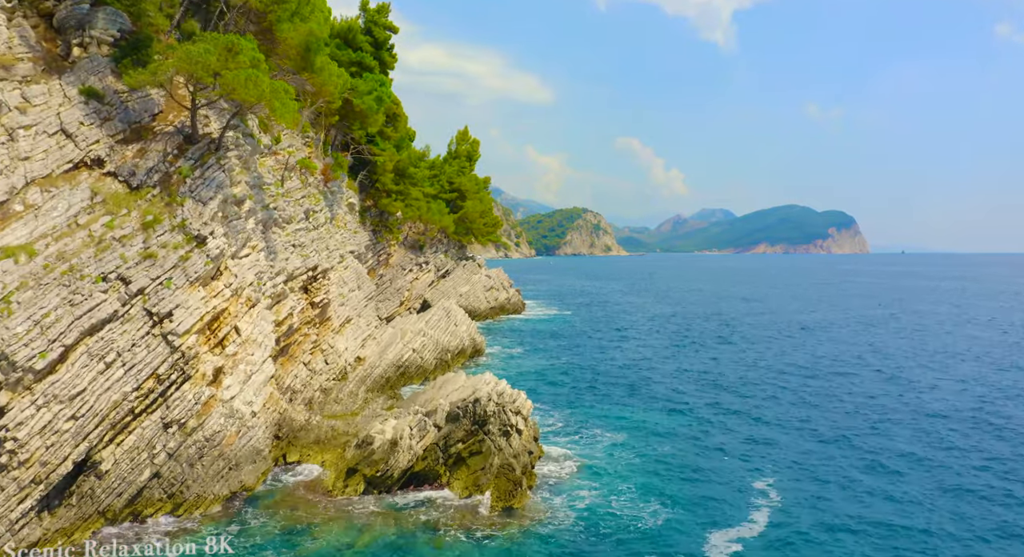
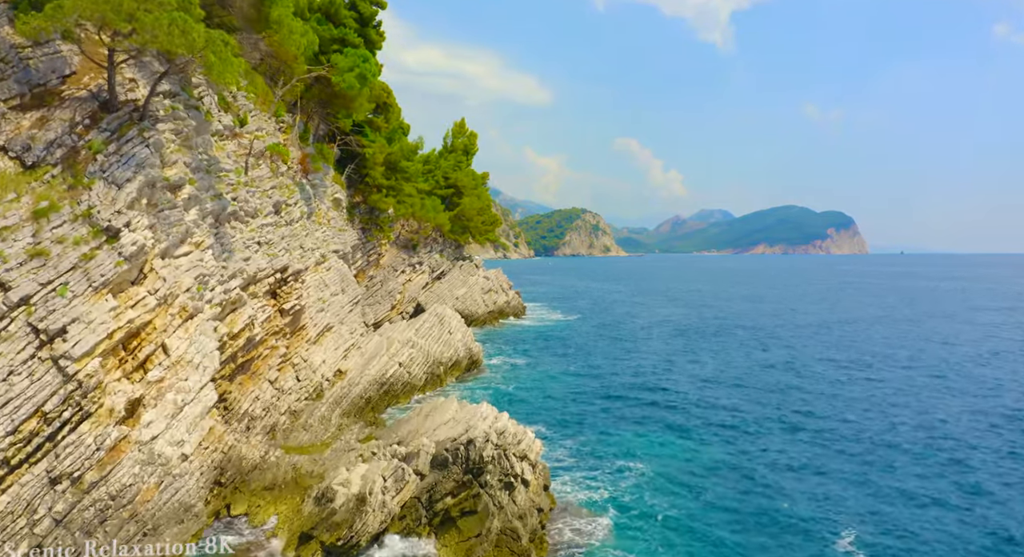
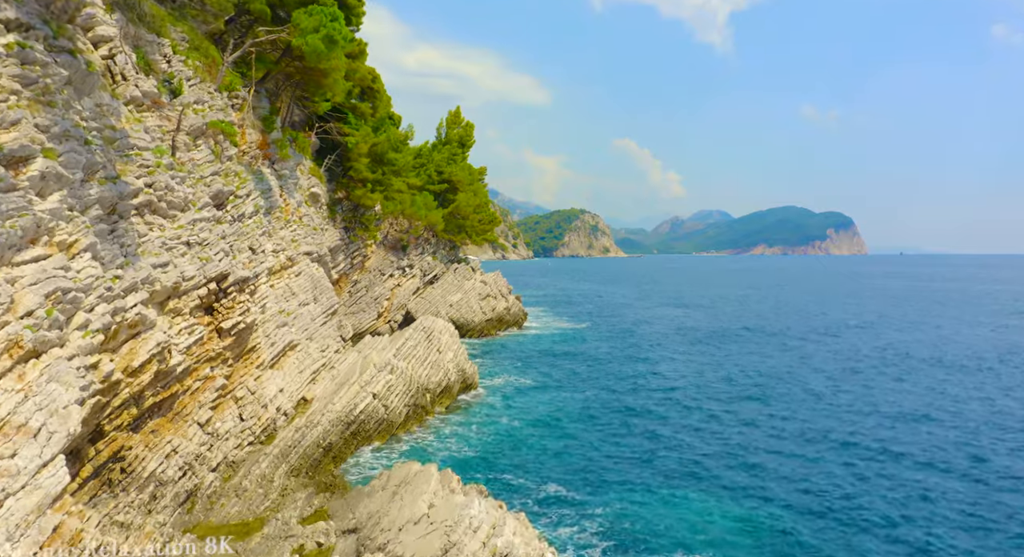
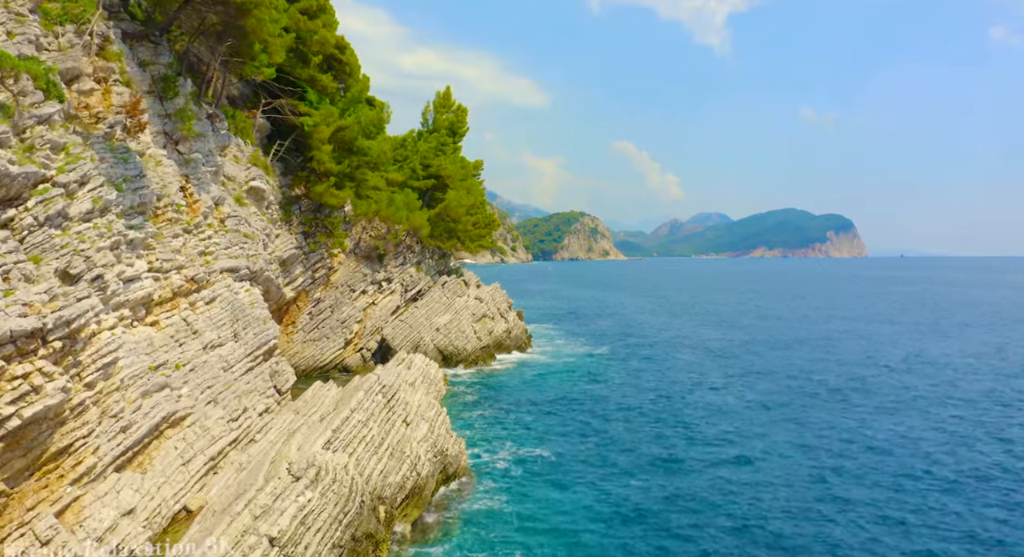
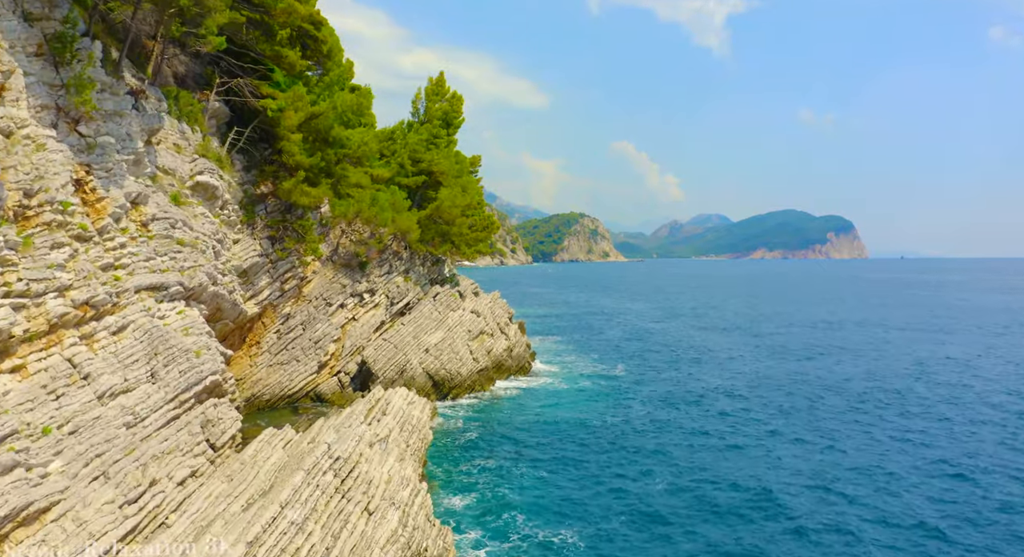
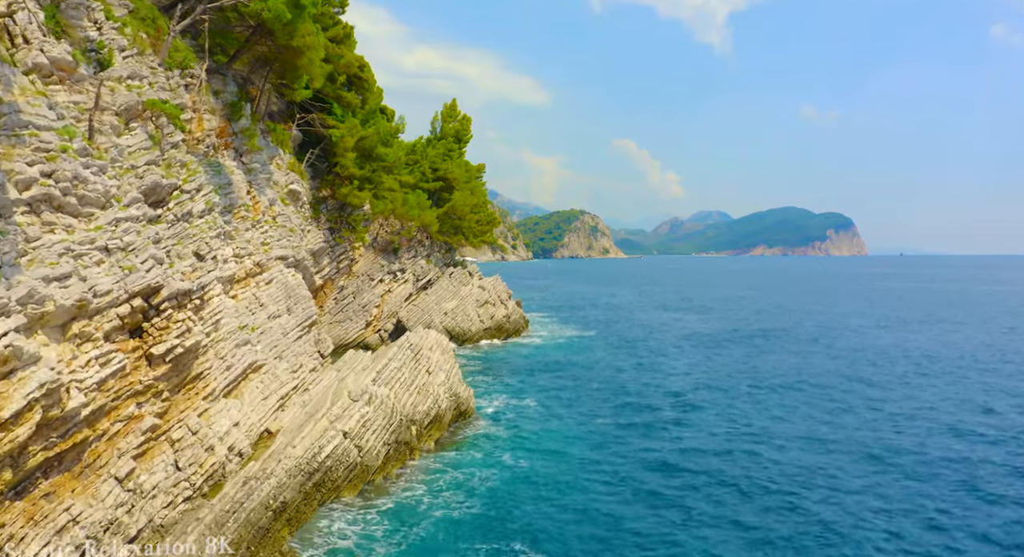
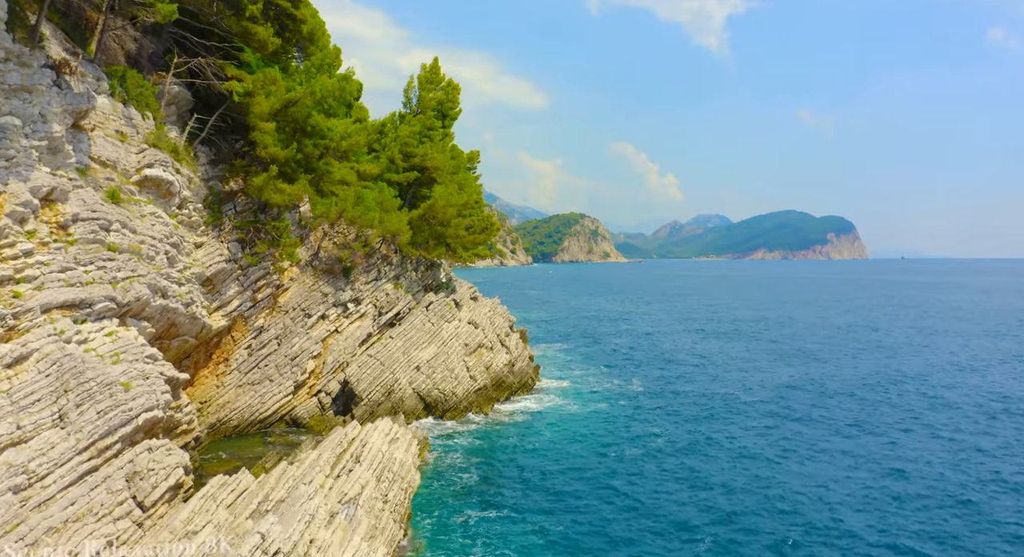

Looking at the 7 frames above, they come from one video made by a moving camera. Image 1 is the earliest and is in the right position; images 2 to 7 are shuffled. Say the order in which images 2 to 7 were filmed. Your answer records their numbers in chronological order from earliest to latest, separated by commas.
2, 3, 6, 4, 5, 7
